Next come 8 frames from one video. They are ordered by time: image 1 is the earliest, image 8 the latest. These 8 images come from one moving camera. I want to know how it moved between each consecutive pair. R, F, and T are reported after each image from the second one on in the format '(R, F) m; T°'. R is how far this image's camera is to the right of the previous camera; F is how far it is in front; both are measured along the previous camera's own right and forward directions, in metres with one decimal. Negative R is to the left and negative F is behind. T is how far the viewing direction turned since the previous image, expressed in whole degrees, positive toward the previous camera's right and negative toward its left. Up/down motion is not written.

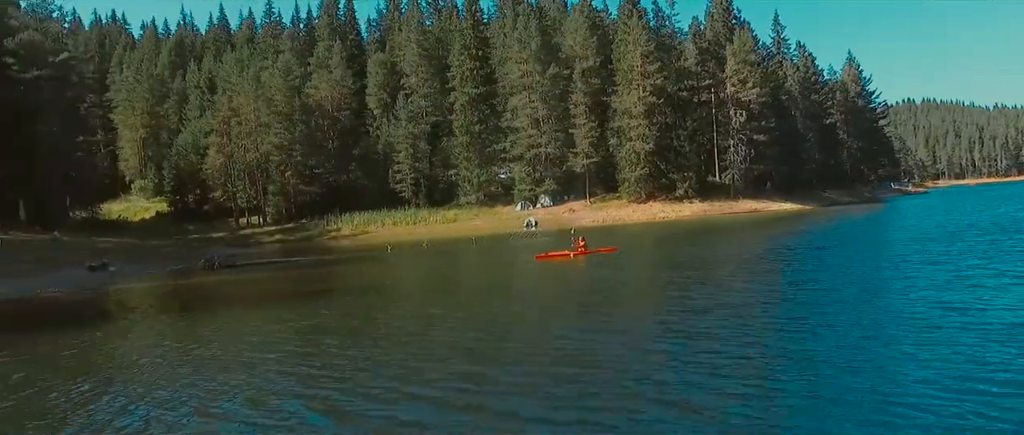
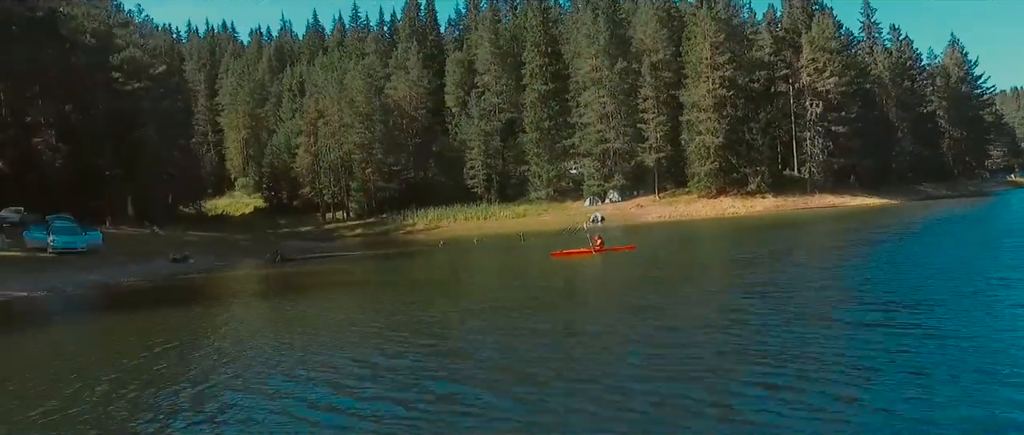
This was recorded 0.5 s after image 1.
(+3.0, -1.0) m; -8°
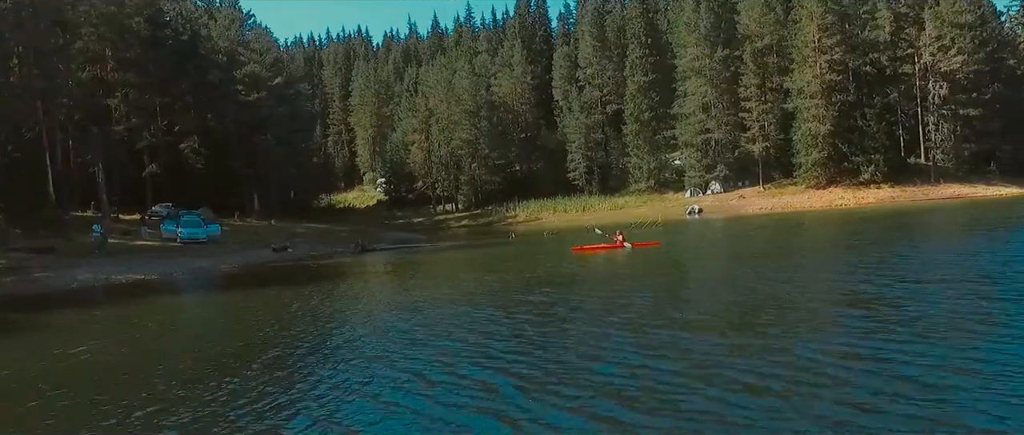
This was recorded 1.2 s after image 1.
(+4.3, -1.3) m; -12°
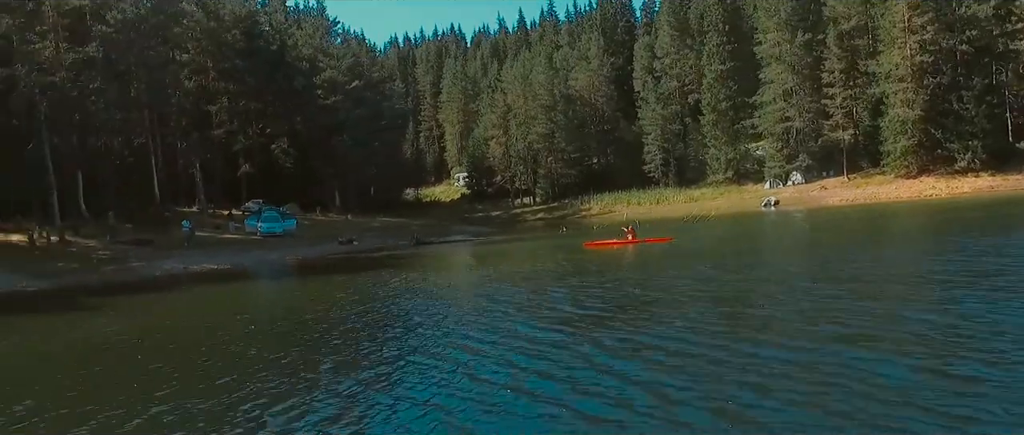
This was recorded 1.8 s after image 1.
(+3.4, -1.1) m; -9°
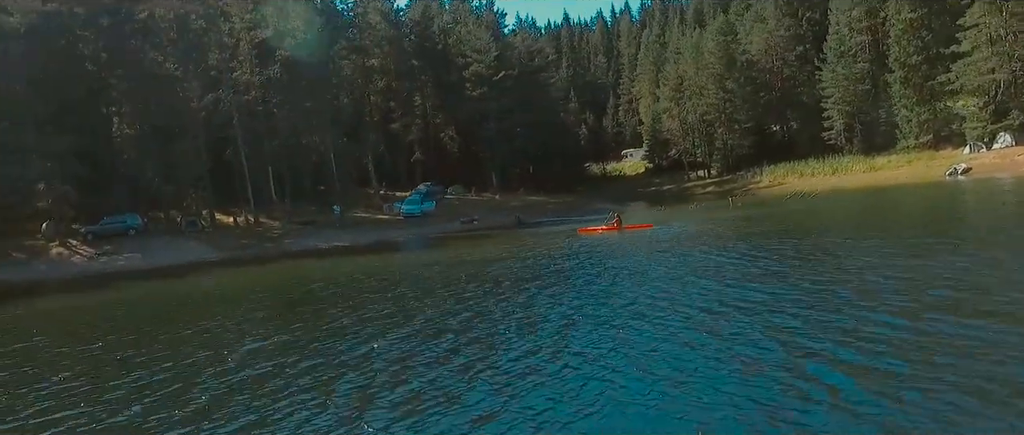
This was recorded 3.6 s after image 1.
(+10.1, -1.7) m; -21°
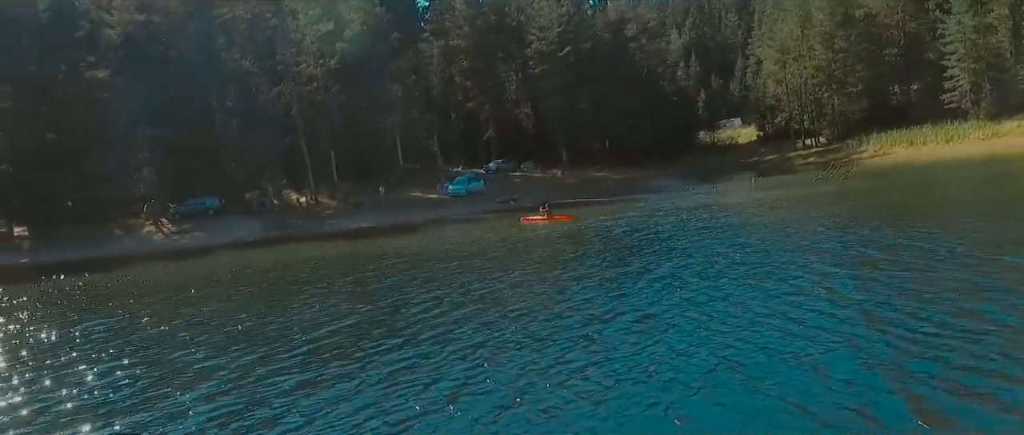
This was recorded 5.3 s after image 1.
(+9.3, +0.5) m; -14°
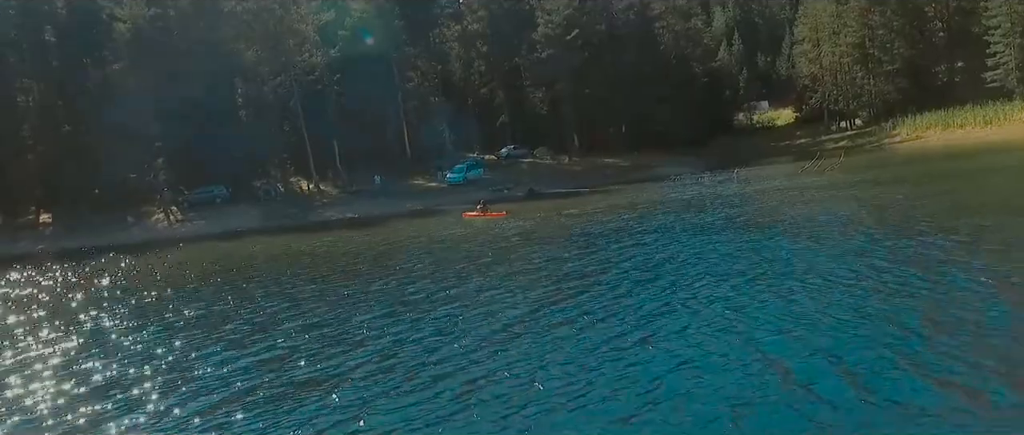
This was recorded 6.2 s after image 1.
(+5.1, +0.7) m; -5°
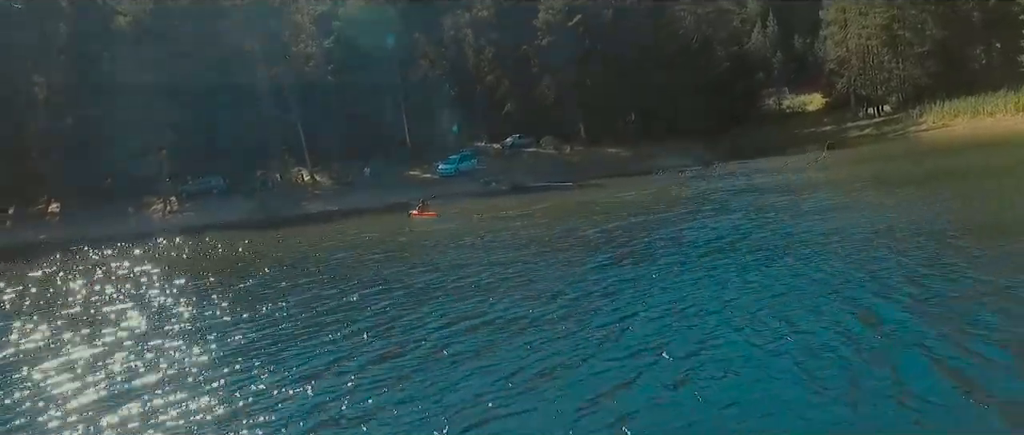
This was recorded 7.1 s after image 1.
(+4.3, +1.2) m; -4°
